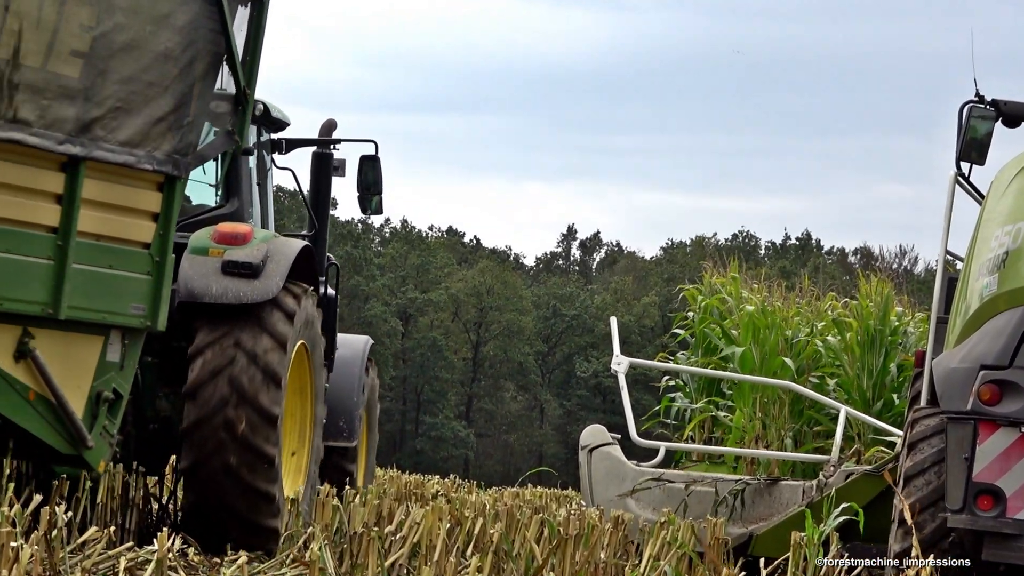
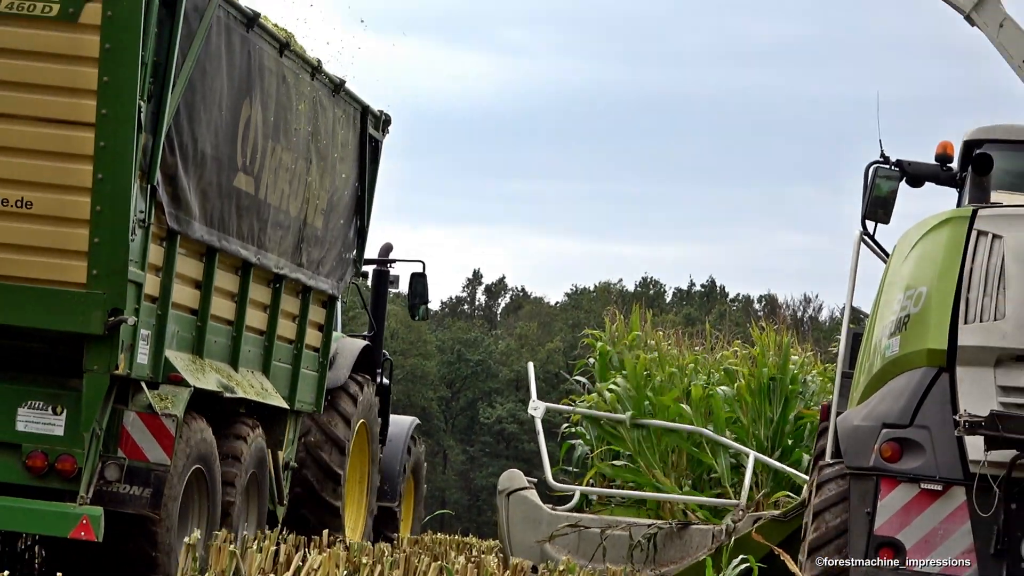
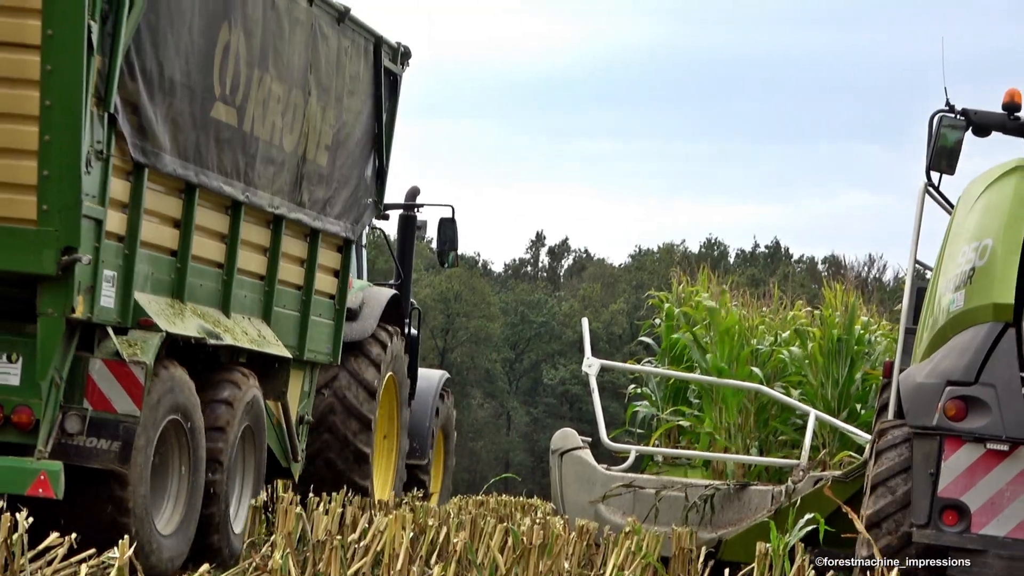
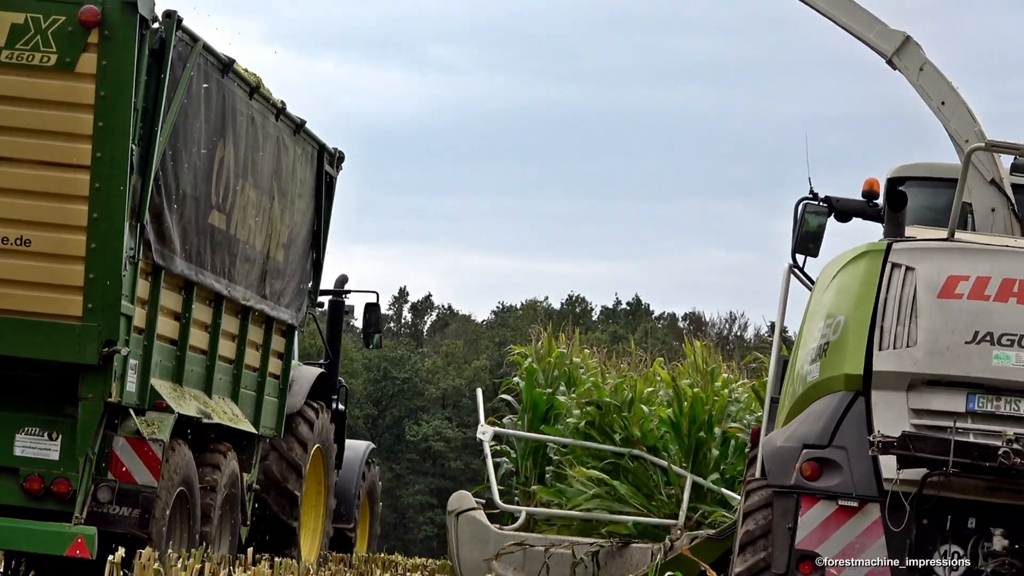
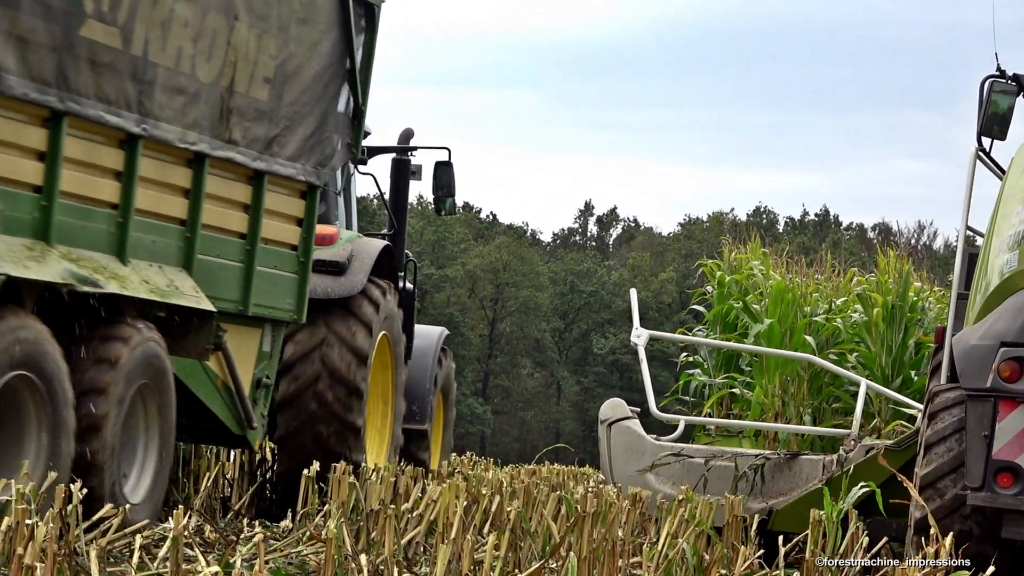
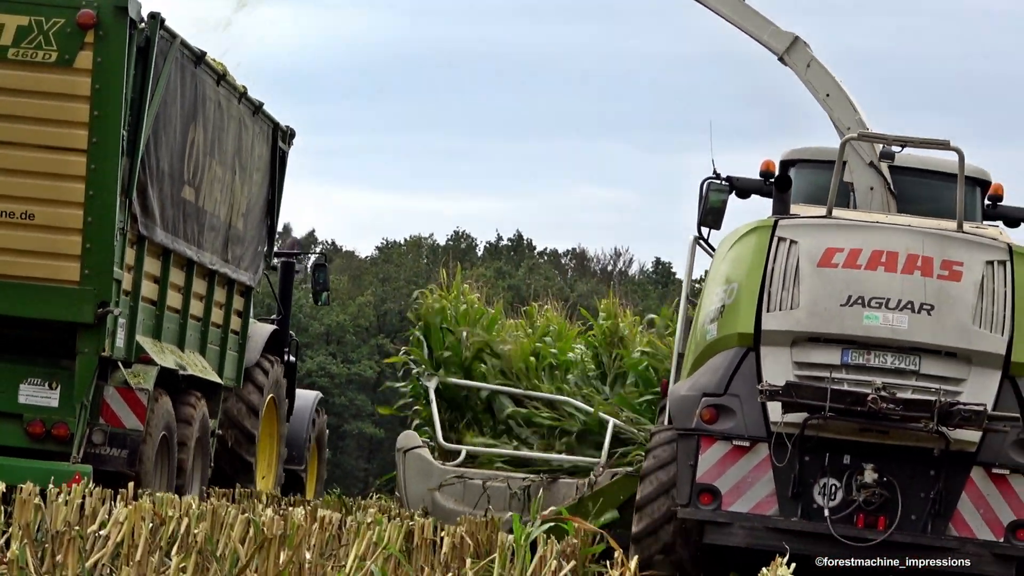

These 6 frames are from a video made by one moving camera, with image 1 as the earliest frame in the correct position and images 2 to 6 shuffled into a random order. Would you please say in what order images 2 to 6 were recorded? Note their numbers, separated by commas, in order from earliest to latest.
5, 3, 2, 4, 6
